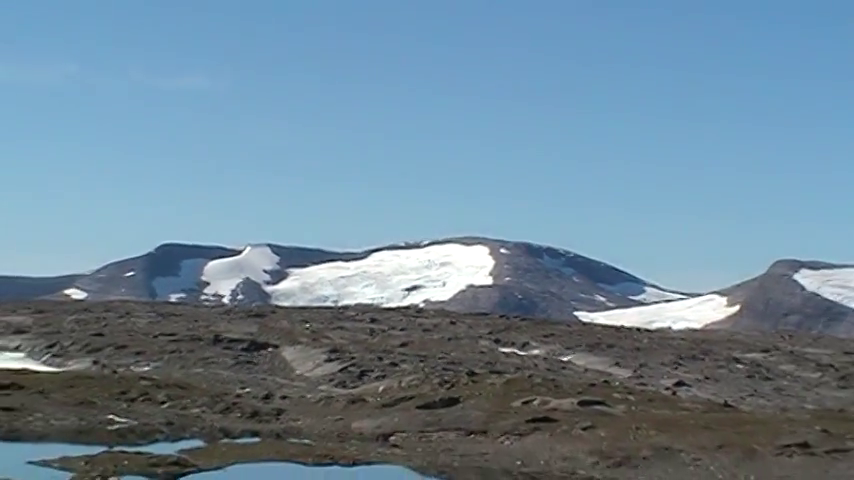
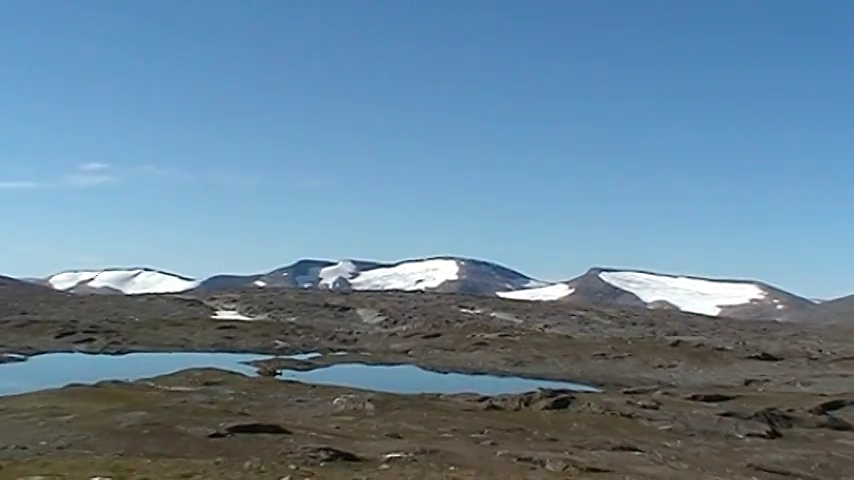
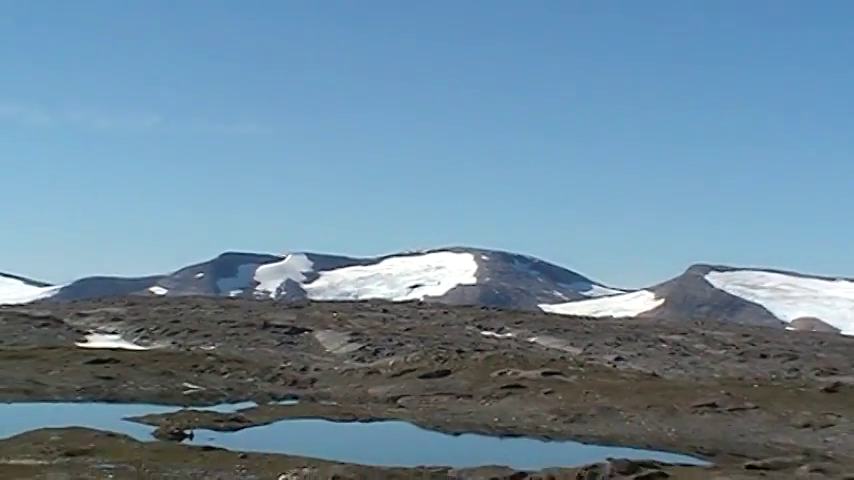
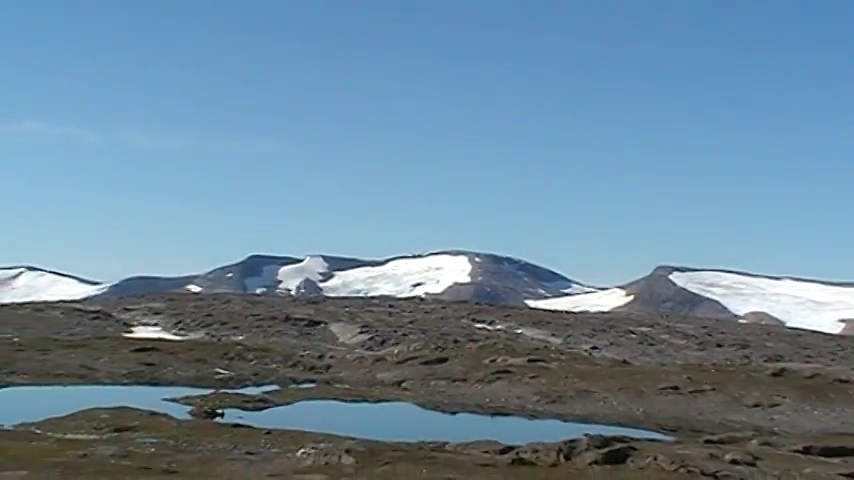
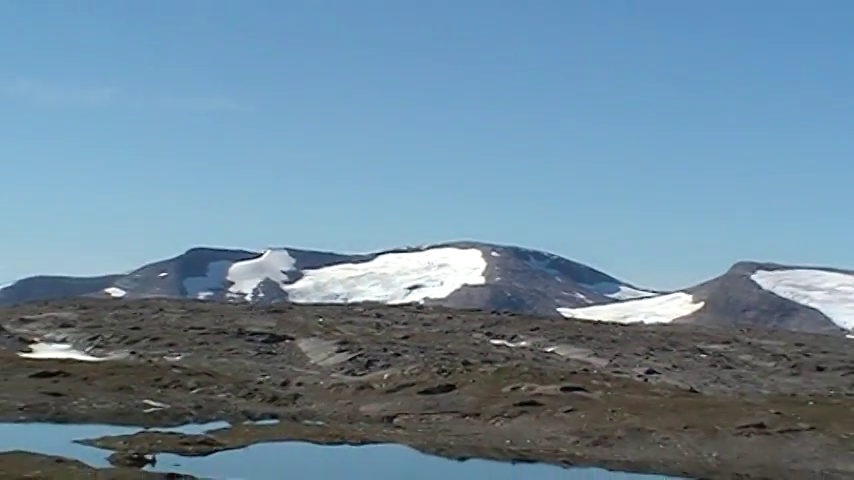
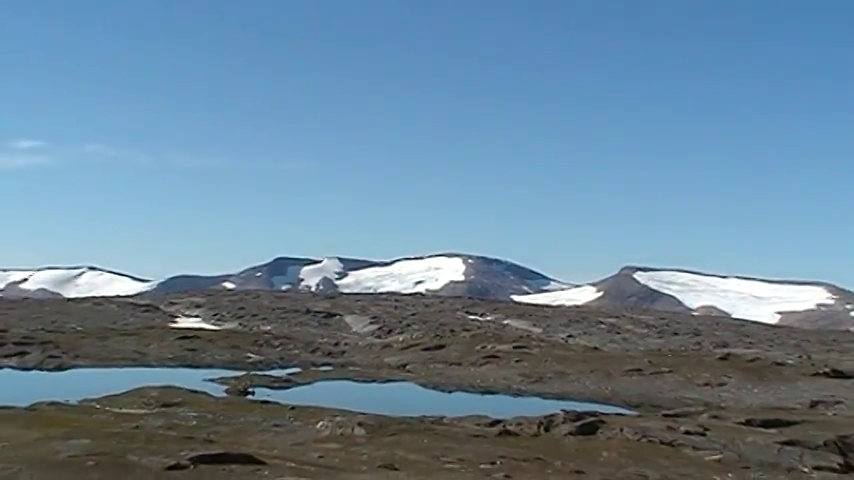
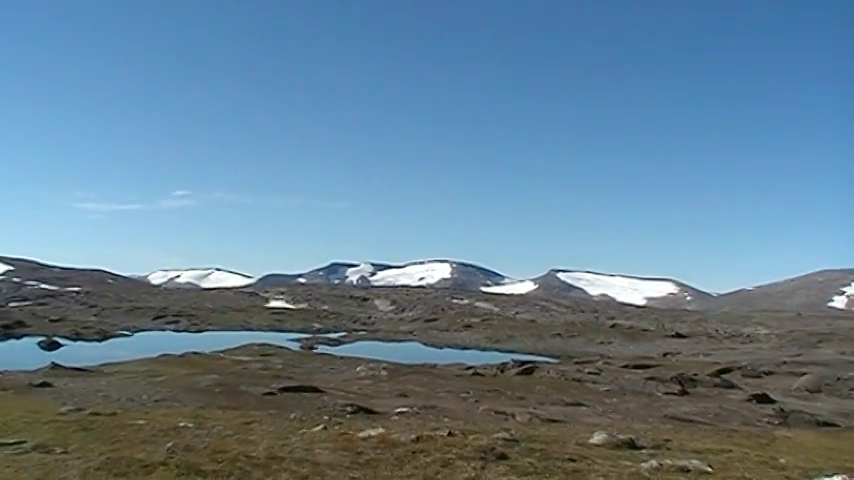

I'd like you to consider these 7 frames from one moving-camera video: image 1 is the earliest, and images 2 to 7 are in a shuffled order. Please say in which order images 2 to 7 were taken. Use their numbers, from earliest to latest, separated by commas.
5, 3, 4, 6, 2, 7
